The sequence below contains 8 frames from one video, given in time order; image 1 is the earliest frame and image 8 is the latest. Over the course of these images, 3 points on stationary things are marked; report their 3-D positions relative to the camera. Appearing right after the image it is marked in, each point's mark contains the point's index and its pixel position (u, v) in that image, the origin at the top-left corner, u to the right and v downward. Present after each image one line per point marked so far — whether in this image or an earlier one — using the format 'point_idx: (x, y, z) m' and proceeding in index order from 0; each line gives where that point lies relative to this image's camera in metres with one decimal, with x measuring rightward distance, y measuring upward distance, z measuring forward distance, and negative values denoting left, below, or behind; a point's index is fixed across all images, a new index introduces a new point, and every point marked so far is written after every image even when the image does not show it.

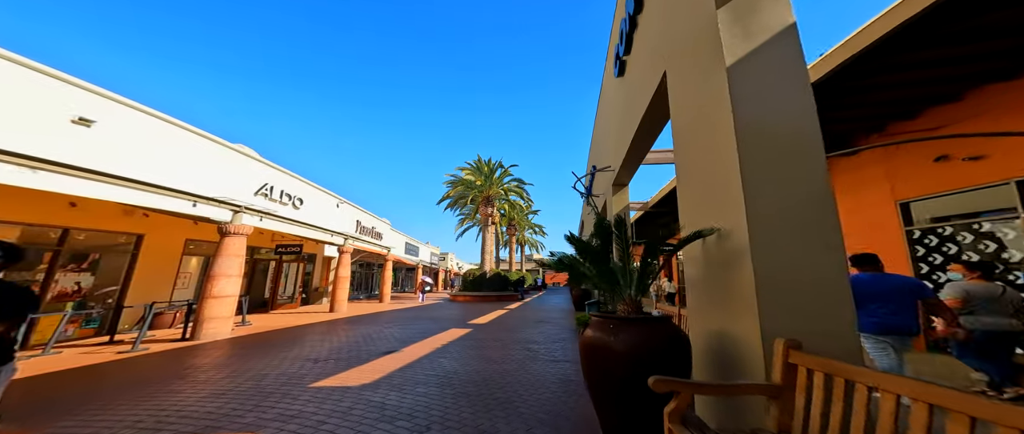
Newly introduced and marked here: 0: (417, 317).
0: (-3.1, -3.2, +10.9) m
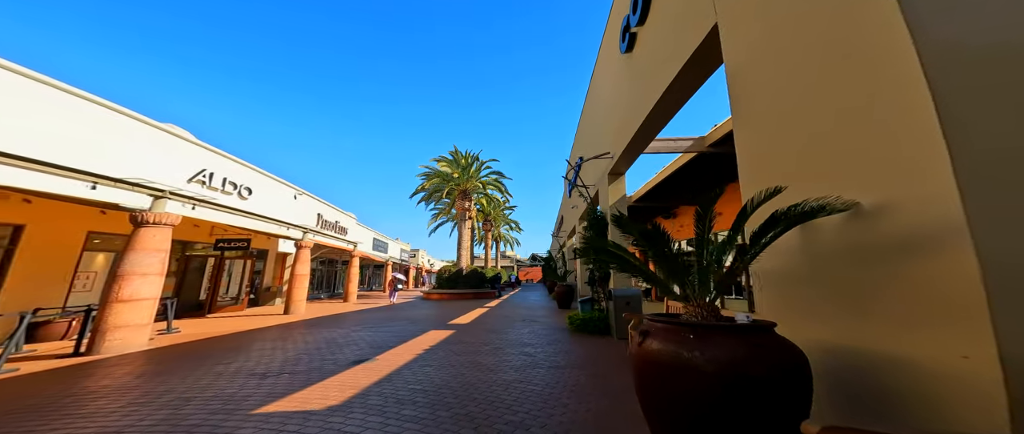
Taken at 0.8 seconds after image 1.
0: (-3.6, -2.9, +9.9) m
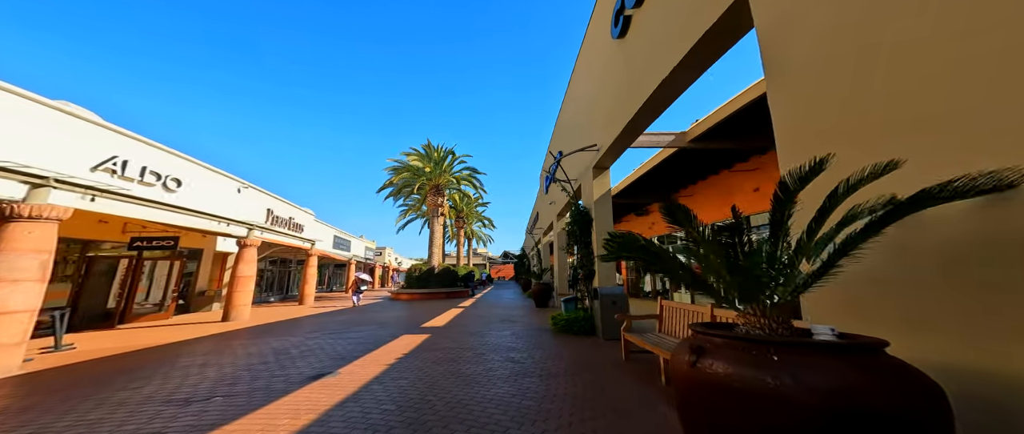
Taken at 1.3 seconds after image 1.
0: (-4.2, -2.8, +9.0) m
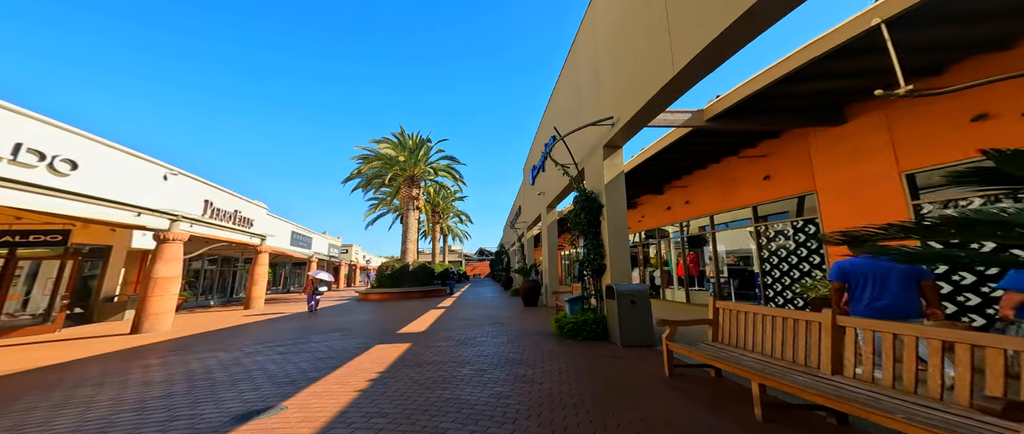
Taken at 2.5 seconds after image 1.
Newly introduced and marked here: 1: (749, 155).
0: (-4.4, -2.5, +7.5) m
1: (+5.7, +1.5, +8.2) m
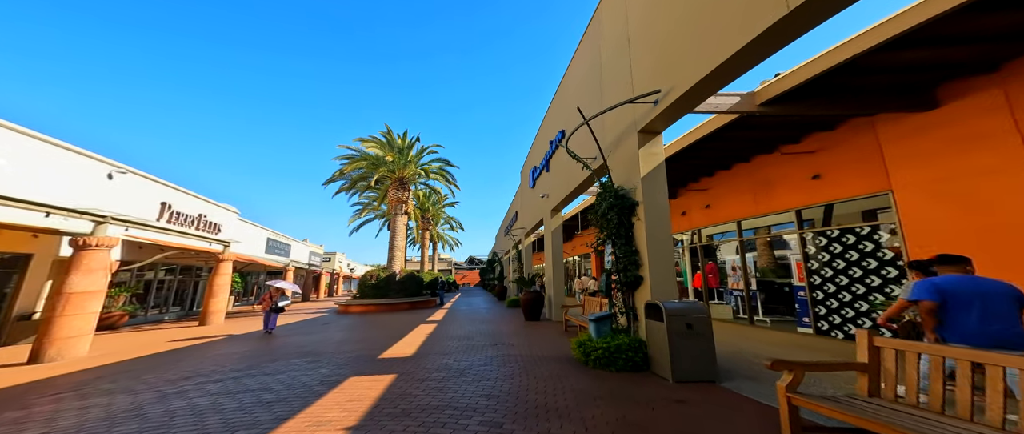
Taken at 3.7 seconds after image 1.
0: (-4.3, -2.4, +6.1) m
1: (+5.9, +1.4, +7.2) m
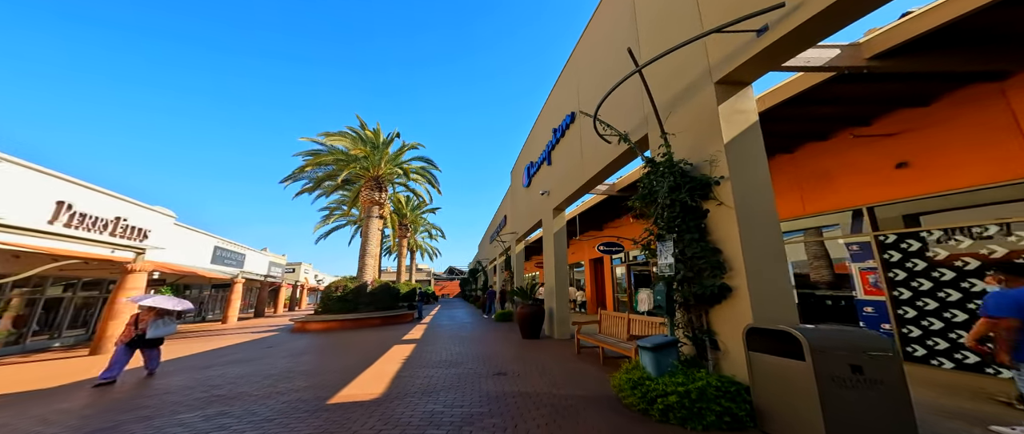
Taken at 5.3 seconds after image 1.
0: (-4.1, -2.2, +4.0) m
1: (+6.0, +1.5, +5.9) m
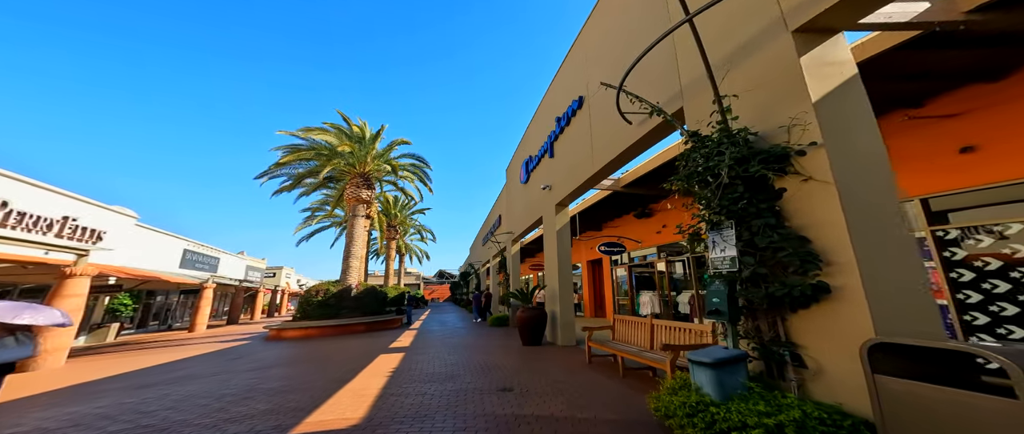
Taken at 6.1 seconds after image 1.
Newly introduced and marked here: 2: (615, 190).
0: (-3.9, -2.0, +3.0) m
1: (+6.2, +1.6, +5.2) m
2: (+3.7, +1.0, +12.3) m
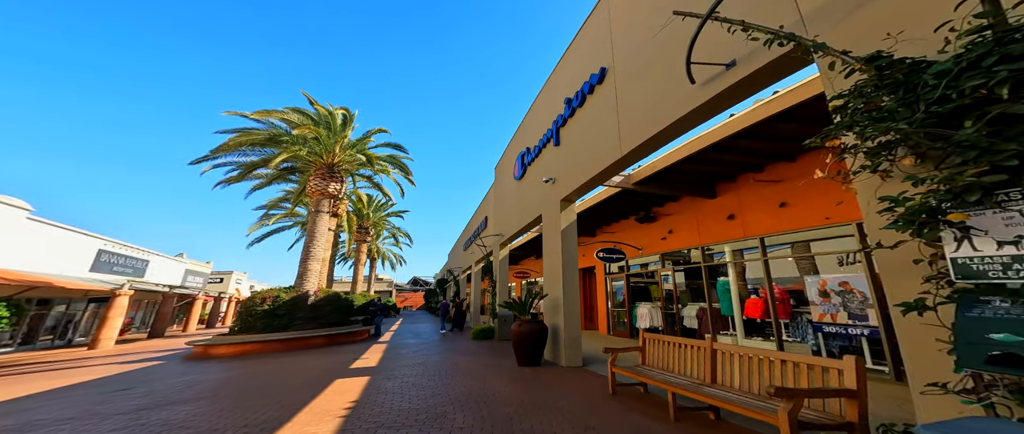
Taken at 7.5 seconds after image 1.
0: (-3.3, -1.6, +0.9) m
1: (+6.6, +1.7, +3.9) m
2: (+3.6, +1.0, +10.8) m
